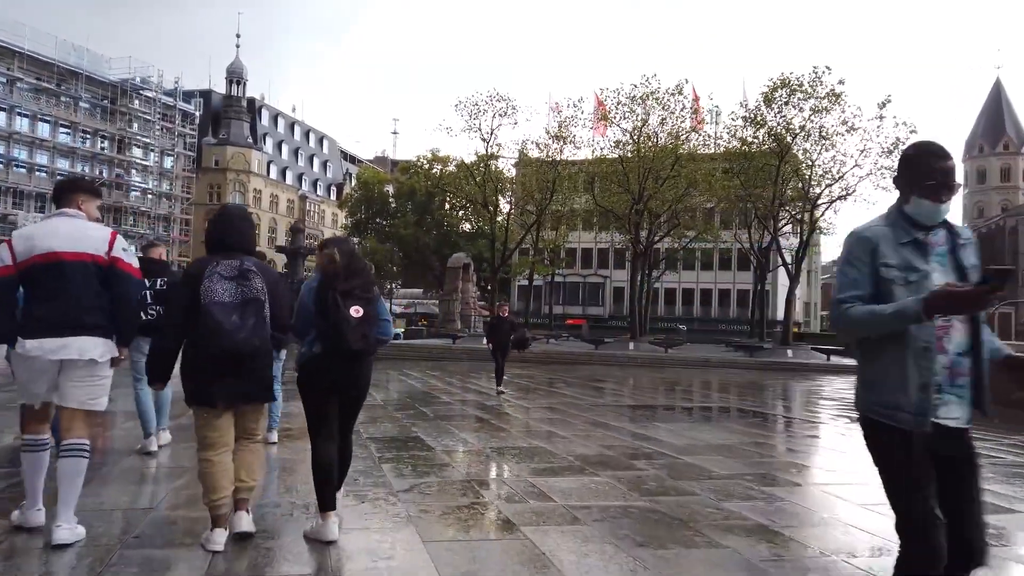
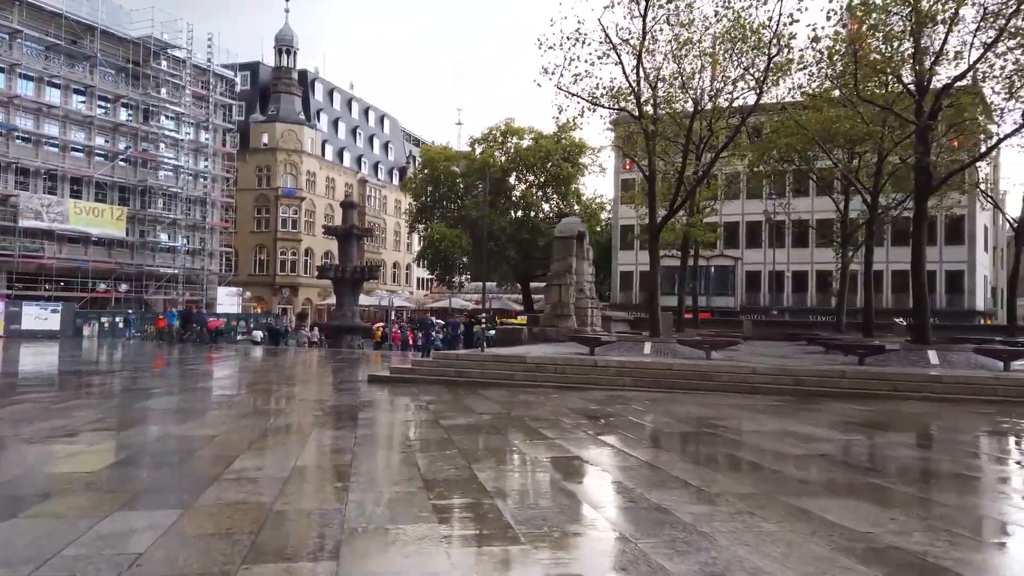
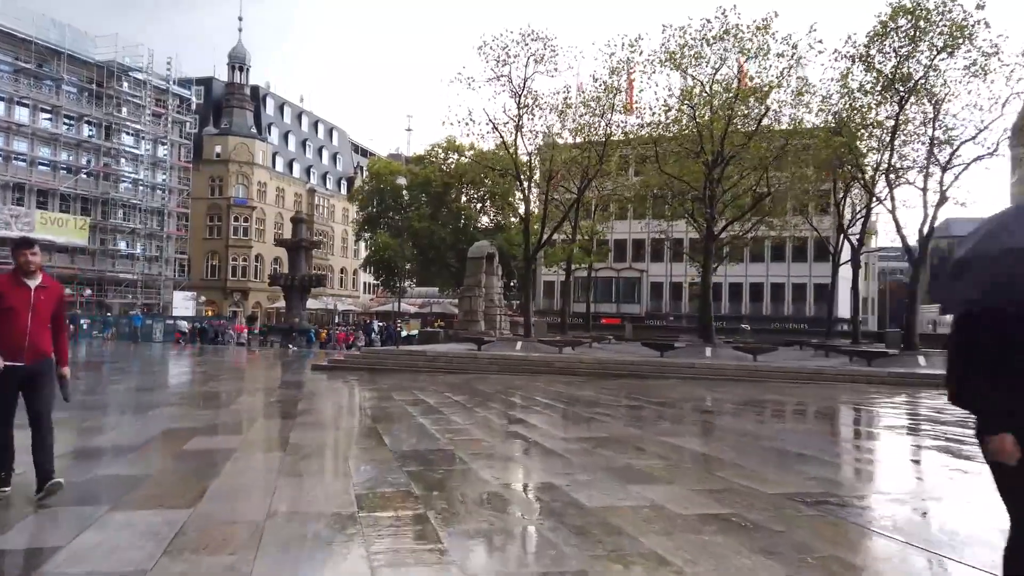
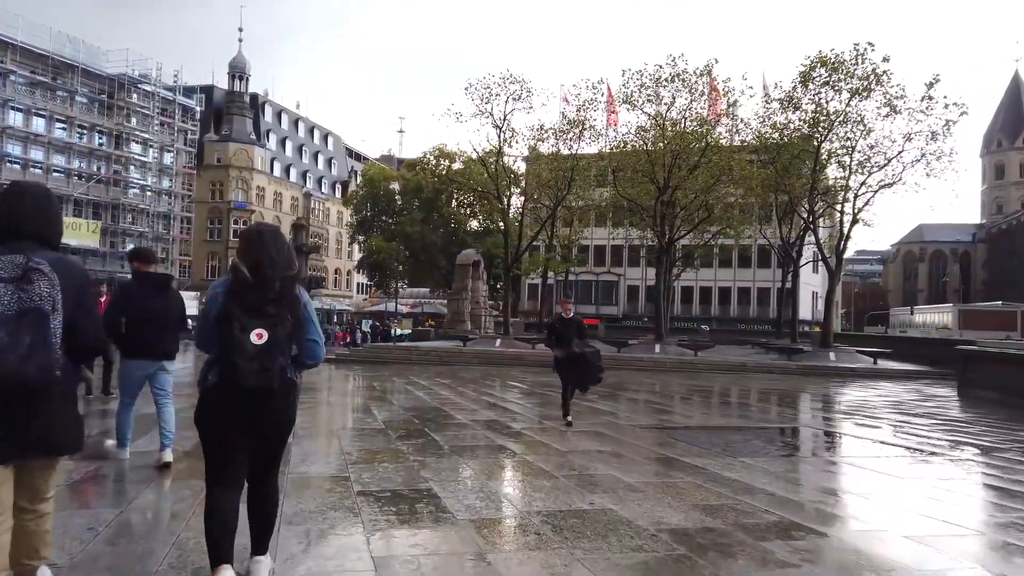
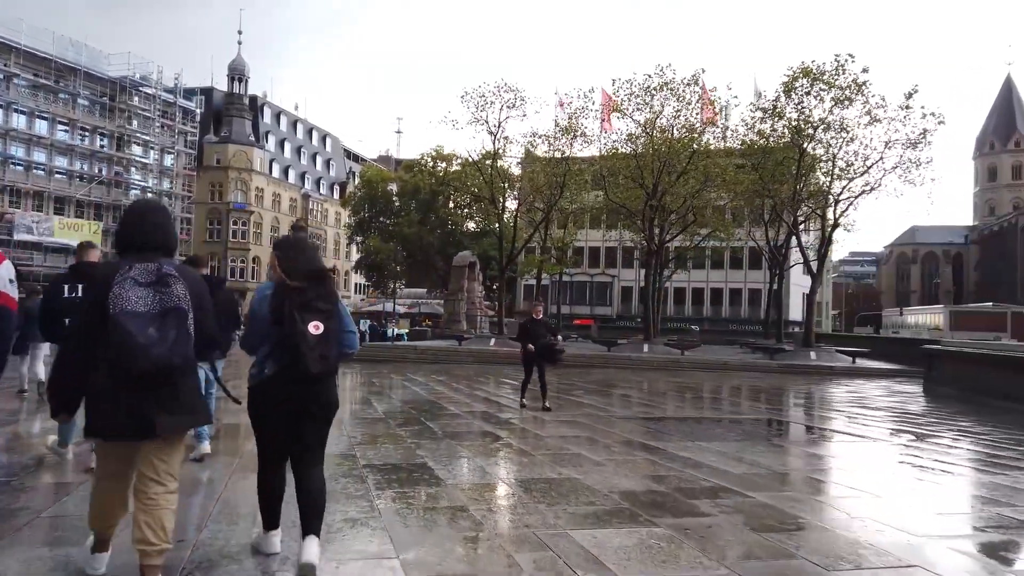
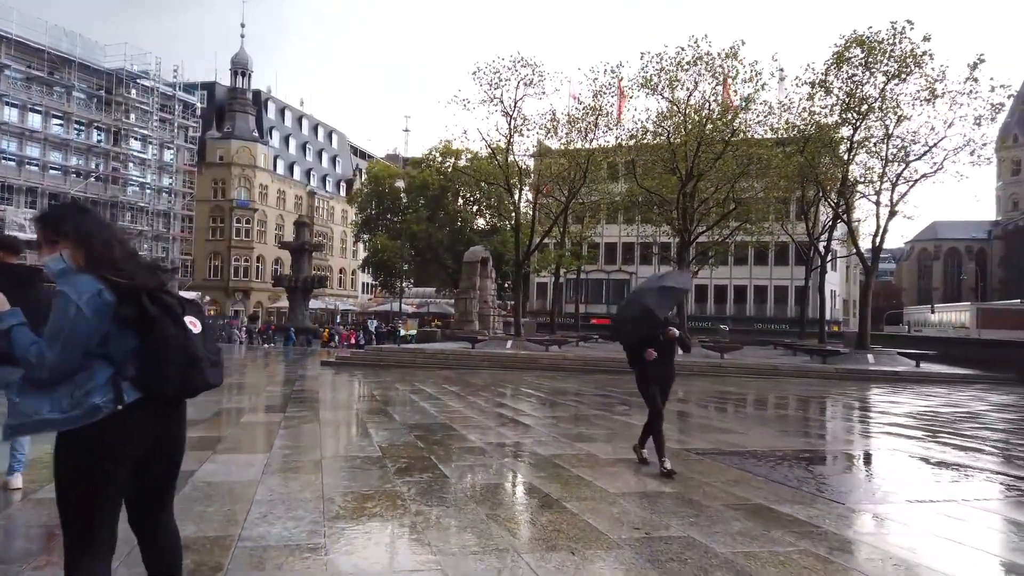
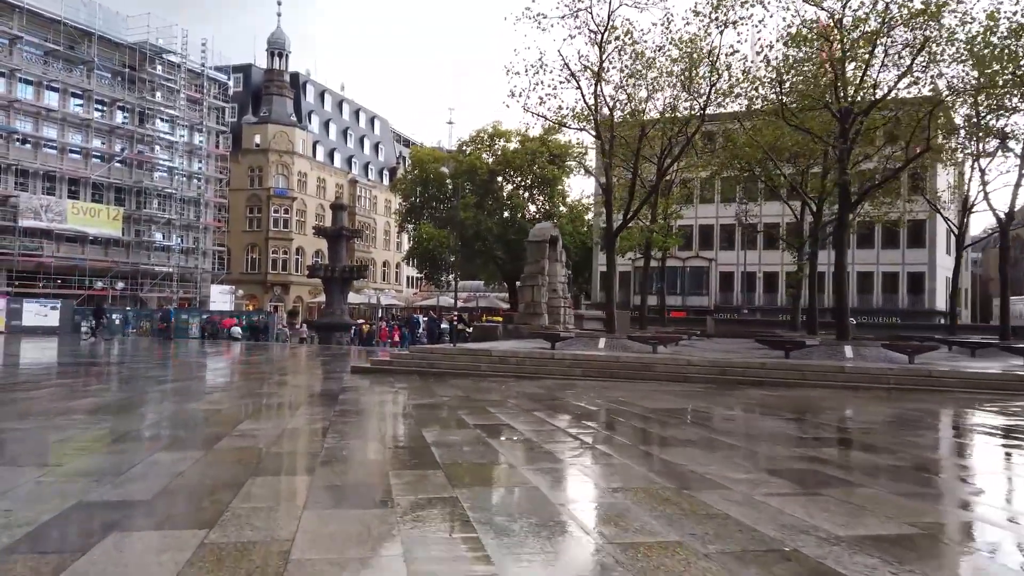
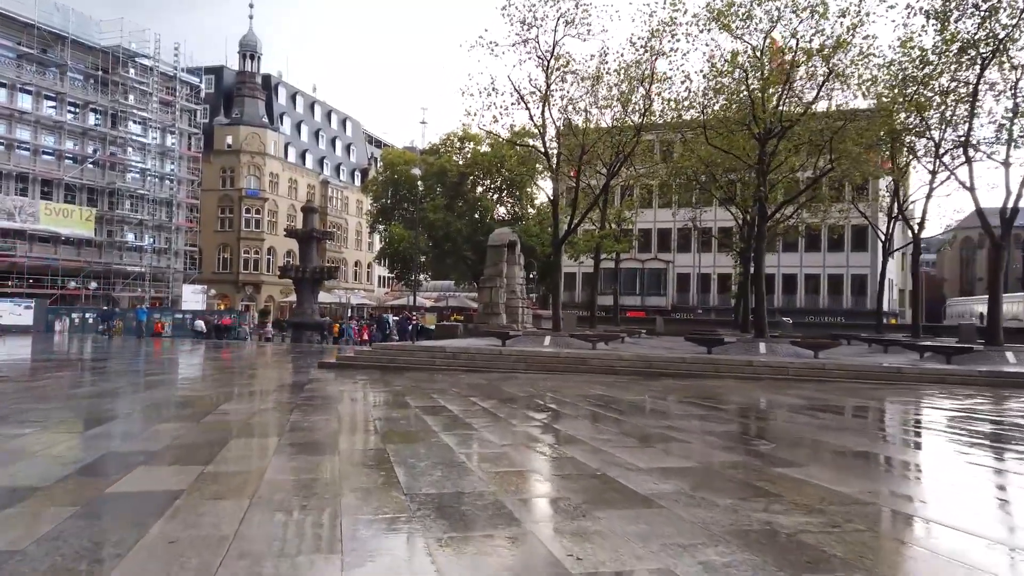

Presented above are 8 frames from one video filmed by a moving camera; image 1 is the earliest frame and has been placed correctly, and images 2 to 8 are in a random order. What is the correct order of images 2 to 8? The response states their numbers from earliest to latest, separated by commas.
5, 4, 6, 3, 8, 7, 2
